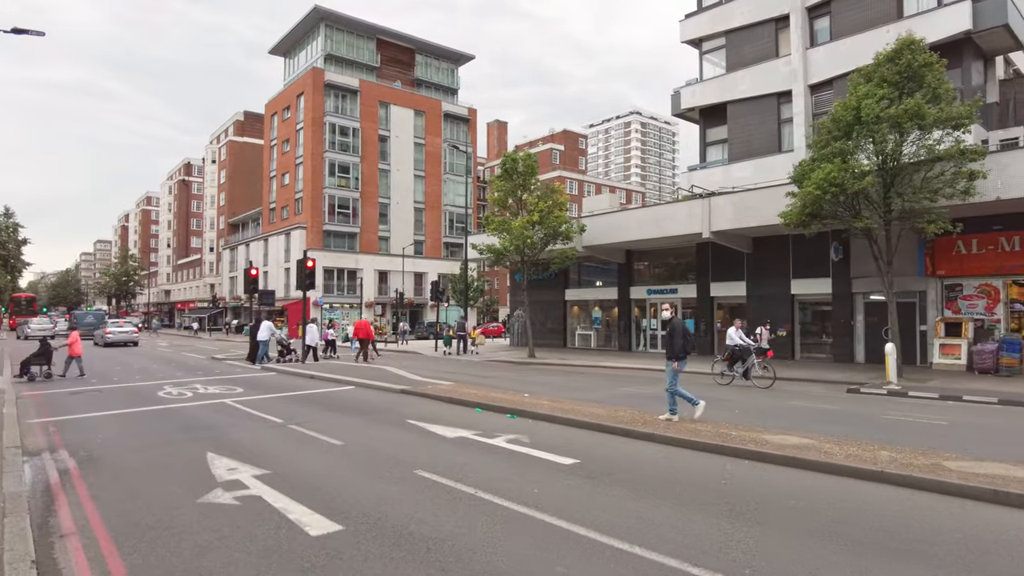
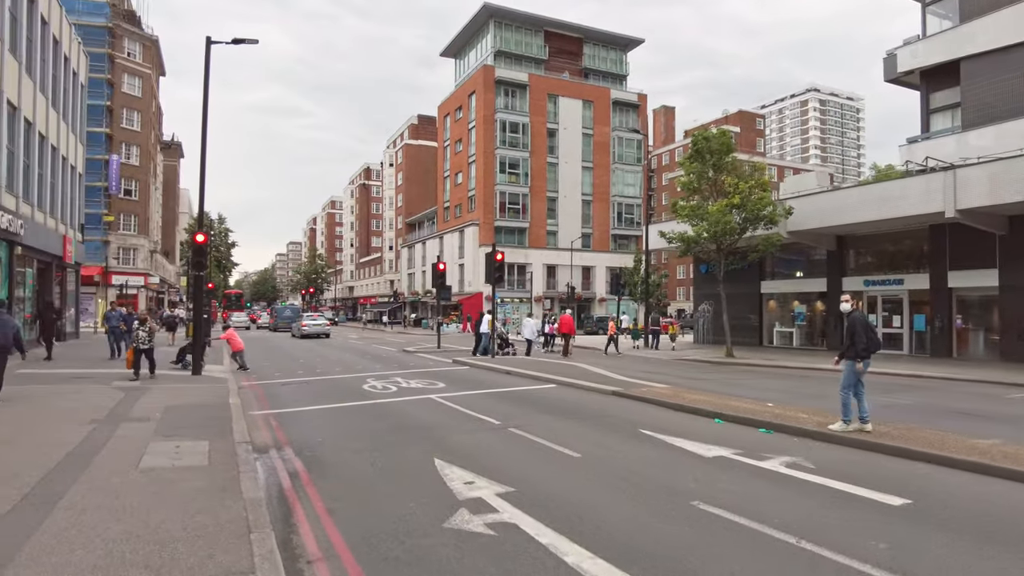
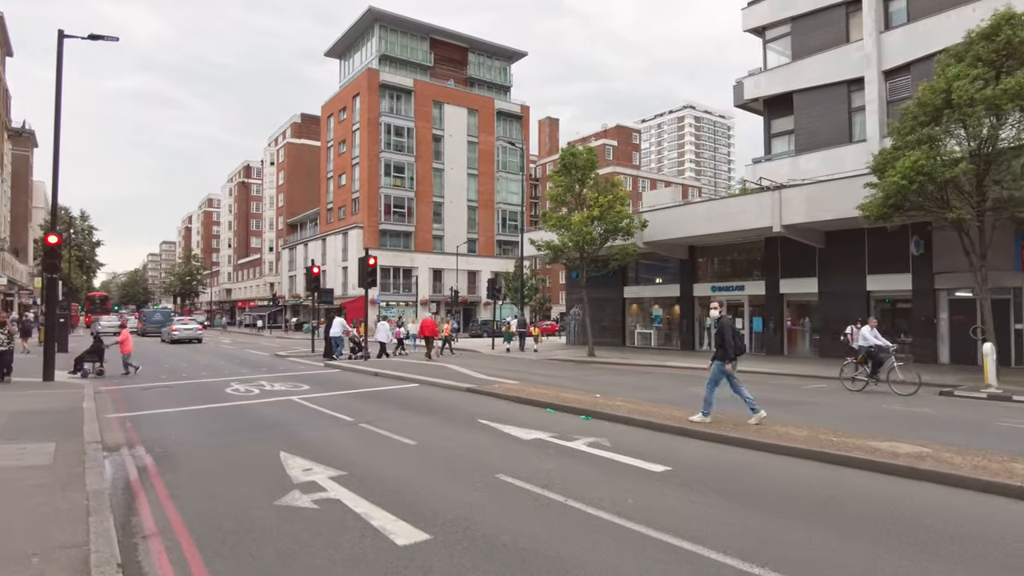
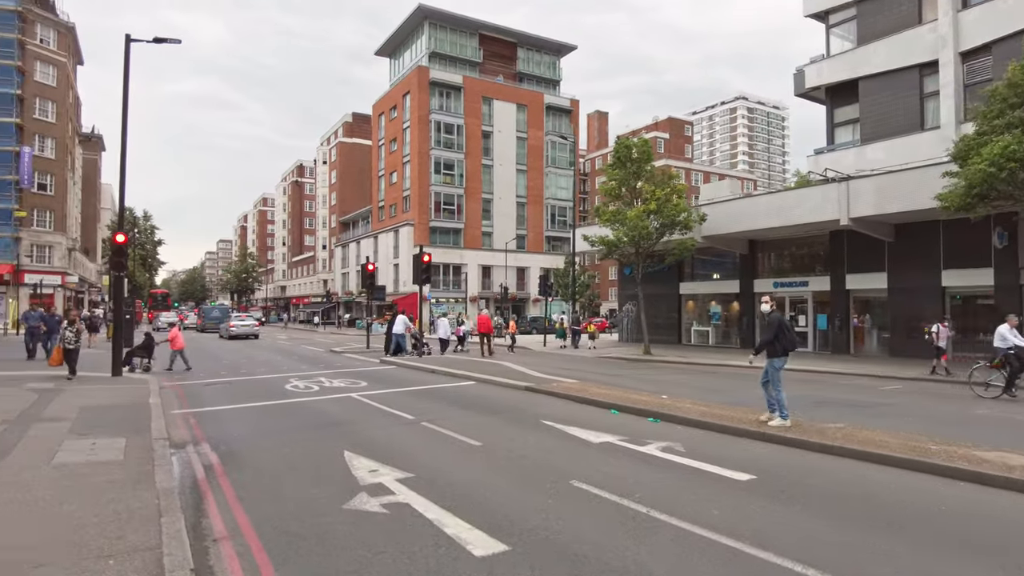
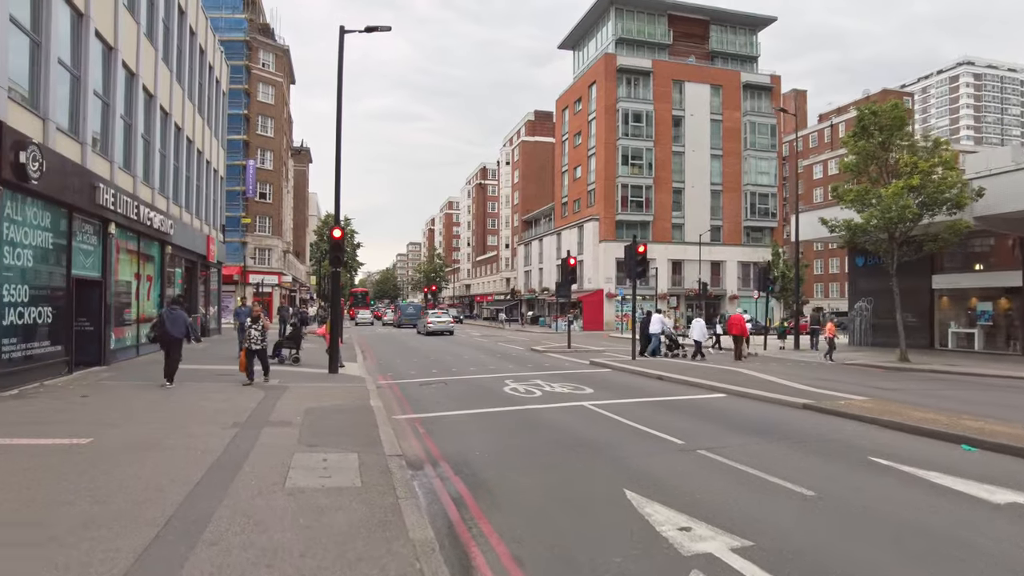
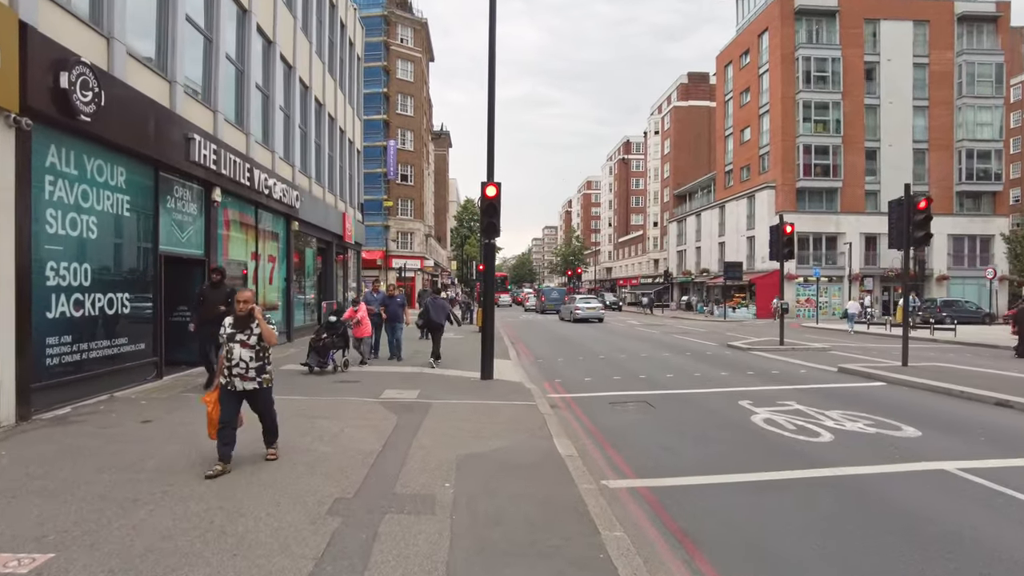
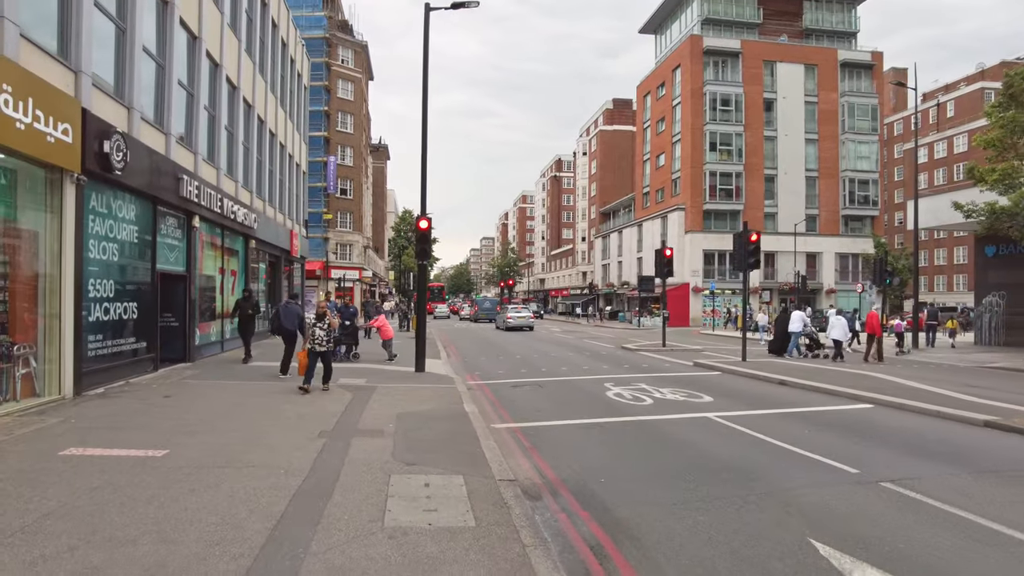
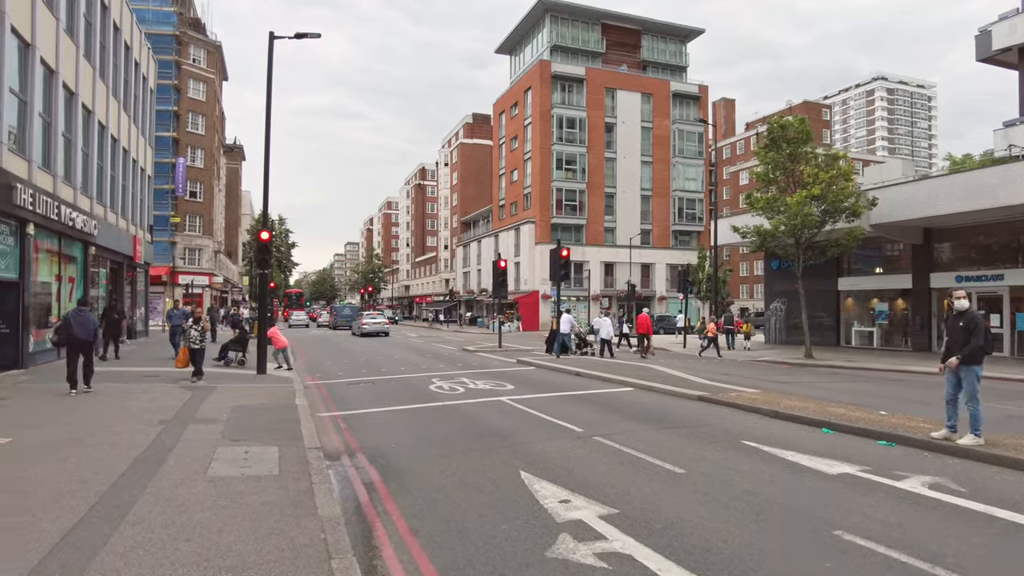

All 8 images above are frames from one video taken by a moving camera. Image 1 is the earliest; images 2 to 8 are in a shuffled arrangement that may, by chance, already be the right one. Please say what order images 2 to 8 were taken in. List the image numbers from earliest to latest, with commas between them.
3, 4, 2, 8, 5, 7, 6
